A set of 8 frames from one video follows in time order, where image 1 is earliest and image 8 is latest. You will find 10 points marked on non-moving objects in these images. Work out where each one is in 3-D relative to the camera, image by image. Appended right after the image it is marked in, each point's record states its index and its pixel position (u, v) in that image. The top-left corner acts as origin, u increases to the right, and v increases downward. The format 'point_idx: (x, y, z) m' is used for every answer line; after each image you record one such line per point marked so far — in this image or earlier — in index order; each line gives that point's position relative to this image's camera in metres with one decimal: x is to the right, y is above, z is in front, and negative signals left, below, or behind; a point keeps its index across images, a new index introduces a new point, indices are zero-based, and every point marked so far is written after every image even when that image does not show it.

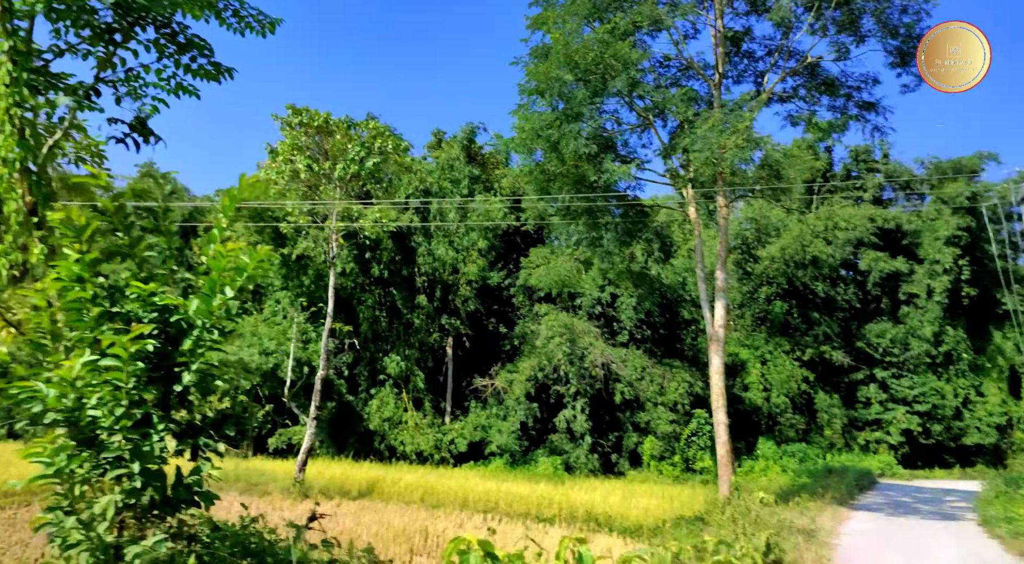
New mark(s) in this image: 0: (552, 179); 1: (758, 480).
0: (+0.9, +2.2, +17.8) m
1: (+5.8, -4.9, +19.8) m
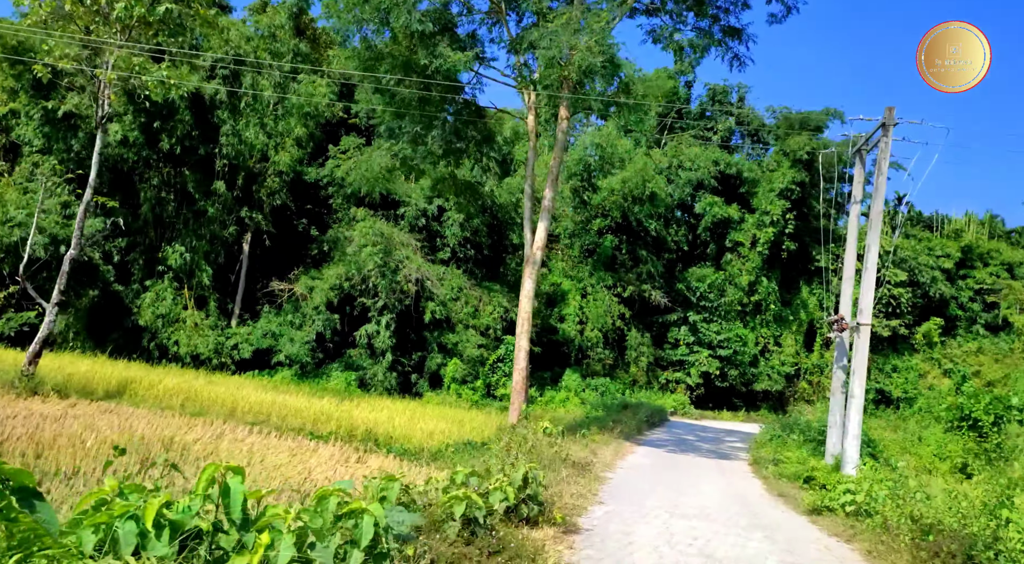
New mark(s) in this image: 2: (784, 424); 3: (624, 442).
0: (-2.6, +4.3, +15.4) m
1: (+1.0, -3.1, +19.0) m
2: (+6.2, -3.3, +18.4) m
3: (+2.0, -2.9, +14.5) m
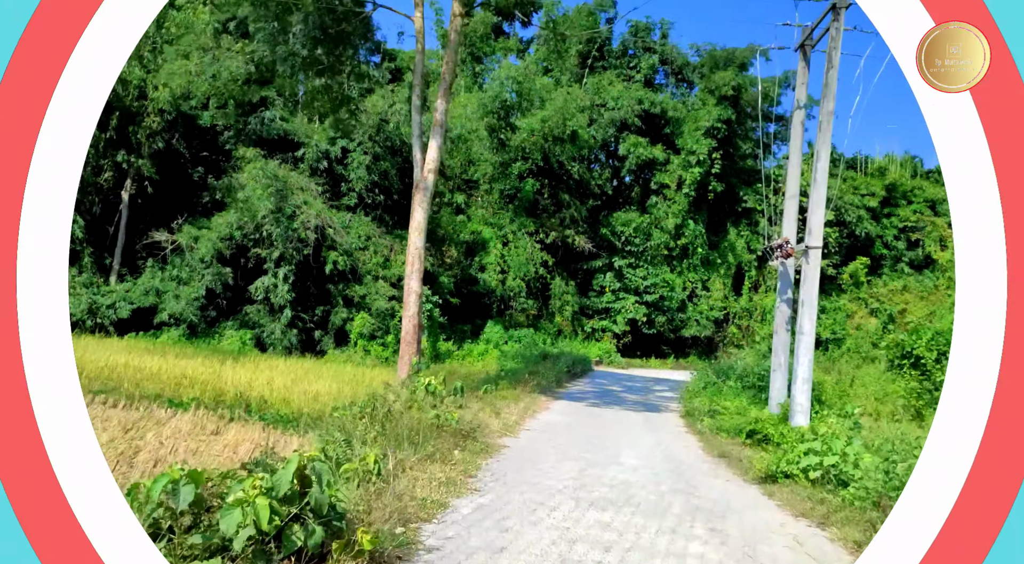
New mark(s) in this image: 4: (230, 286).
0: (-4.3, +5.2, +13.2) m
1: (-0.9, -1.8, +17.5) m
2: (+4.3, -1.9, +17.3) m
3: (+0.4, -1.9, +13.1) m
4: (-7.0, -0.2, +19.7) m
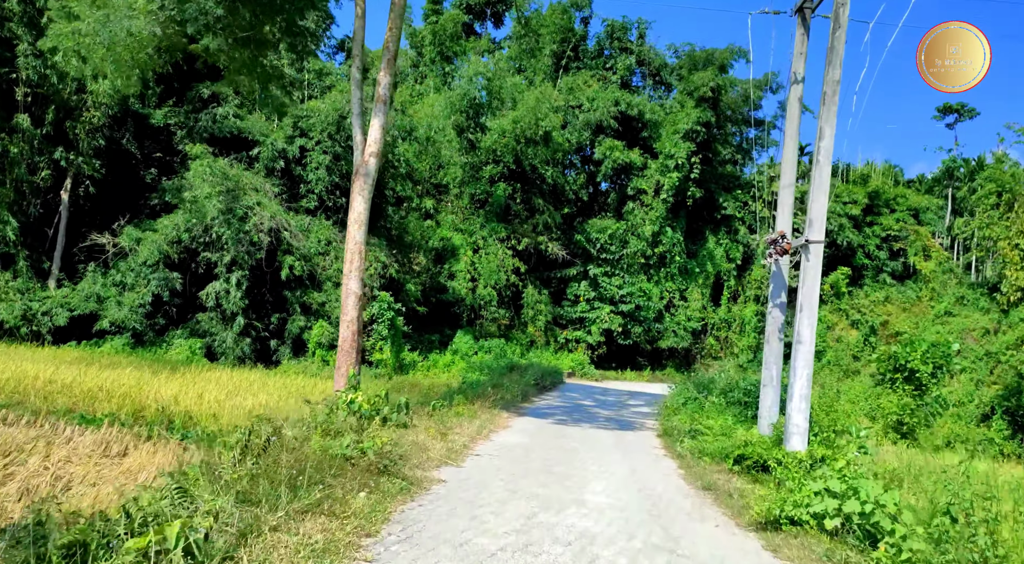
0: (-4.8, +5.2, +12.0) m
1: (-1.6, -2.0, +16.3) m
2: (+3.7, -2.1, +16.4) m
3: (-0.1, -1.9, +12.0) m
4: (-7.7, -0.3, +18.4) m
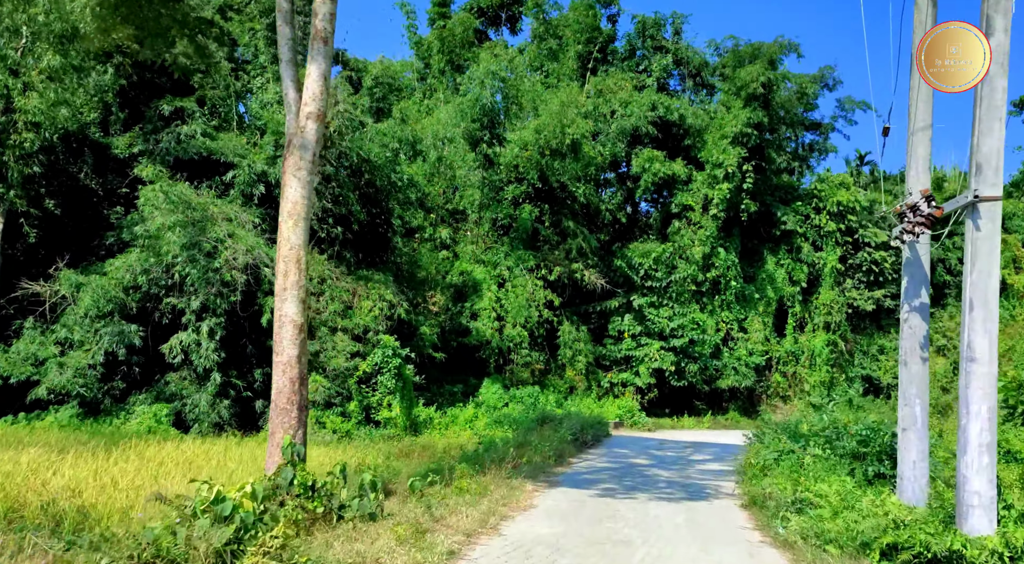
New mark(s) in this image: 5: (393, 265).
0: (-4.8, +4.7, +9.2) m
1: (-1.0, -2.5, +12.9) m
2: (+4.2, -2.4, +12.7) m
3: (+0.2, -2.2, +8.6) m
4: (-7.1, -1.3, +15.4) m
5: (-2.7, +0.4, +18.6) m
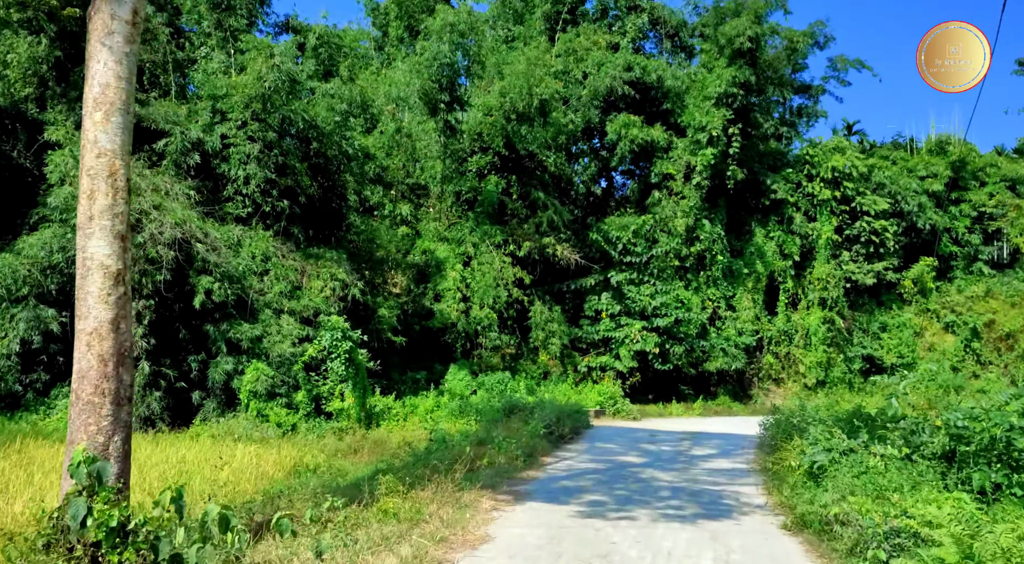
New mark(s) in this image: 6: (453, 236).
0: (-5.3, +5.0, +7.3) m
1: (-1.5, -2.1, +11.2) m
2: (+3.8, -1.9, +11.1) m
3: (-0.1, -1.8, +6.8) m
4: (-7.7, -1.0, +13.4) m
5: (-3.4, +0.9, +16.7) m
6: (-1.4, +1.1, +18.5) m
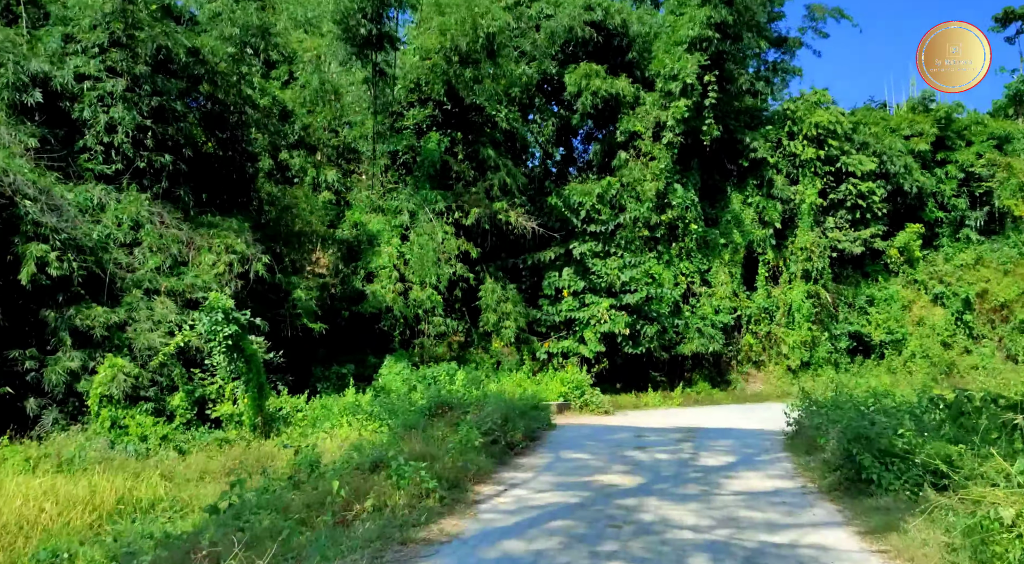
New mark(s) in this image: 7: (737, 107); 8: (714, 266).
0: (-5.9, +5.2, +4.3) m
1: (-2.1, -1.7, +8.4) m
2: (+3.1, -1.3, +8.7) m
3: (-0.5, -1.4, +4.2) m
4: (-8.4, -0.7, +10.4) m
5: (-4.4, +1.2, +13.9) m
6: (-2.5, +1.6, +15.7) m
7: (+5.3, +4.1, +18.8) m
8: (+4.7, +0.4, +18.4) m
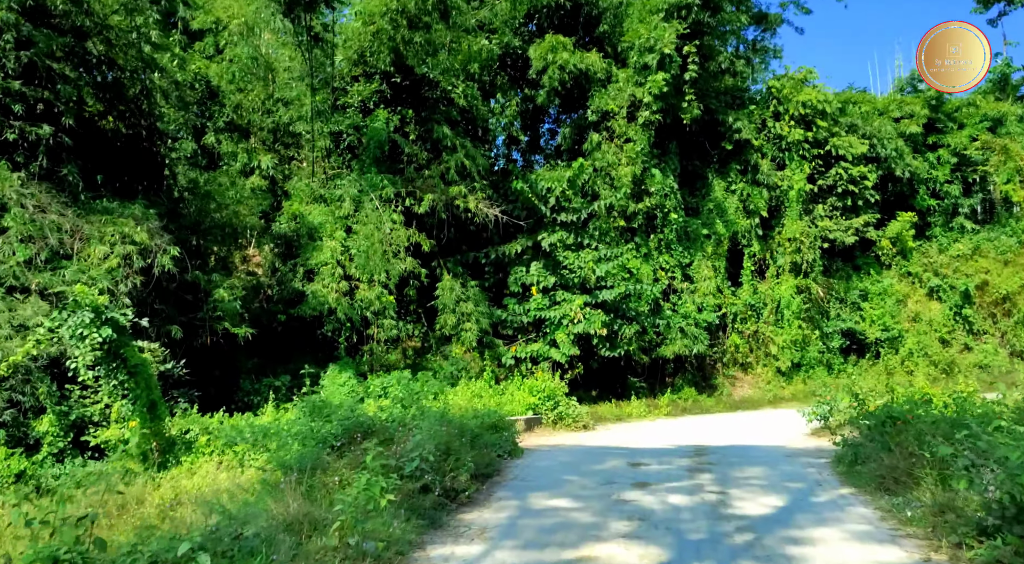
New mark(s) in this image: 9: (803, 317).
0: (-6.2, +5.3, +2.3) m
1: (-2.5, -1.6, +6.5) m
2: (+2.7, -1.1, +6.9) m
3: (-0.7, -1.2, +2.3) m
4: (-8.9, -0.7, +8.2) m
5: (-5.0, +1.3, +11.8) m
6: (-3.2, +1.6, +13.8) m
7: (+4.4, +4.2, +17.1) m
8: (+3.9, +0.5, +16.7) m
9: (+6.3, -0.7, +17.4) m
